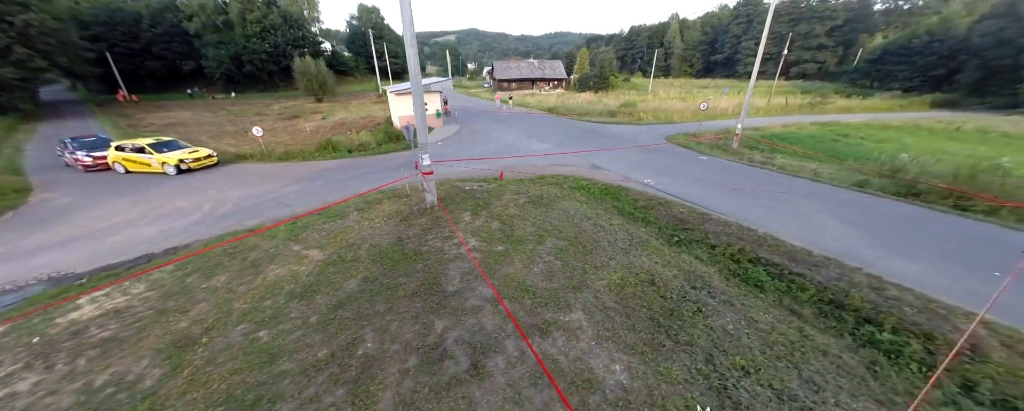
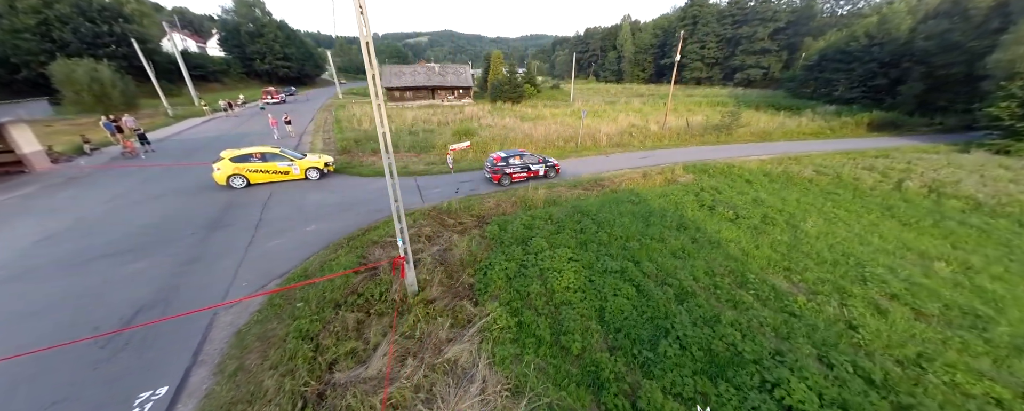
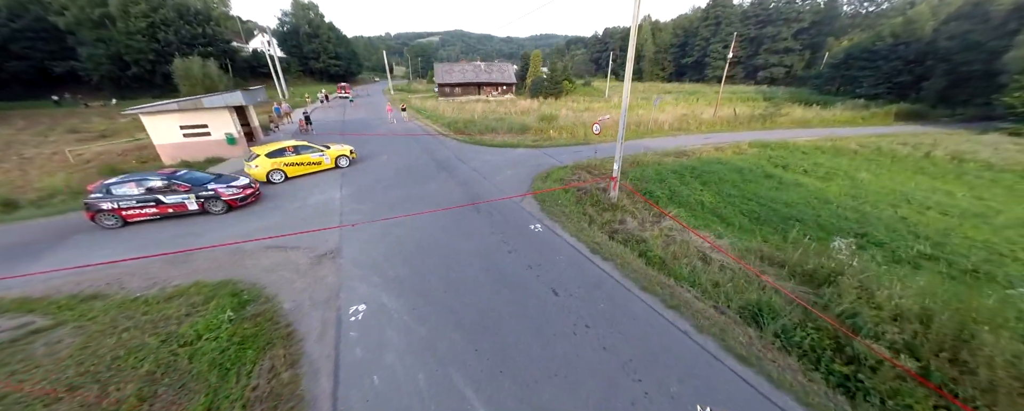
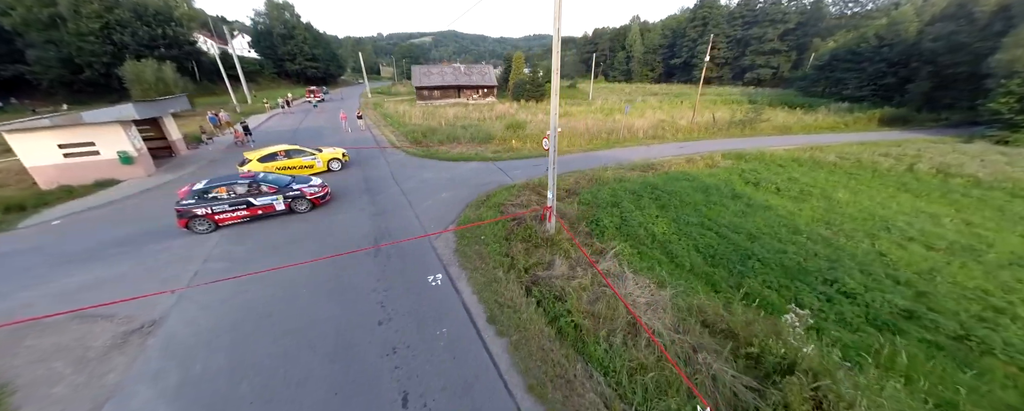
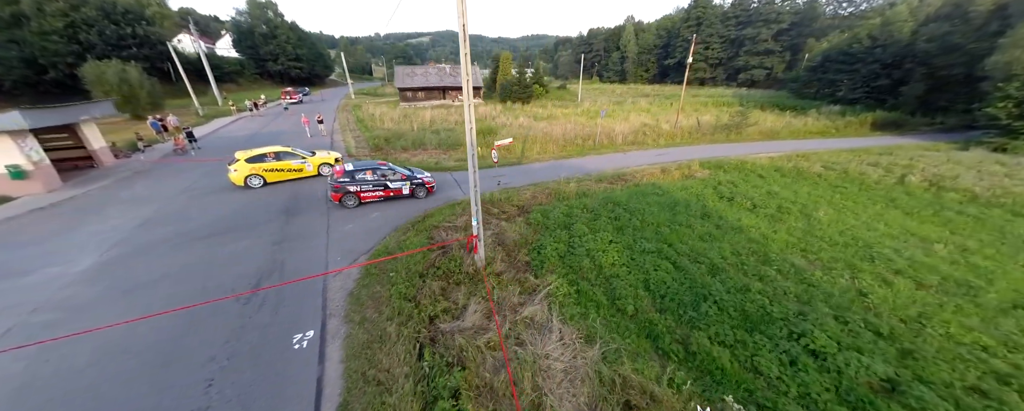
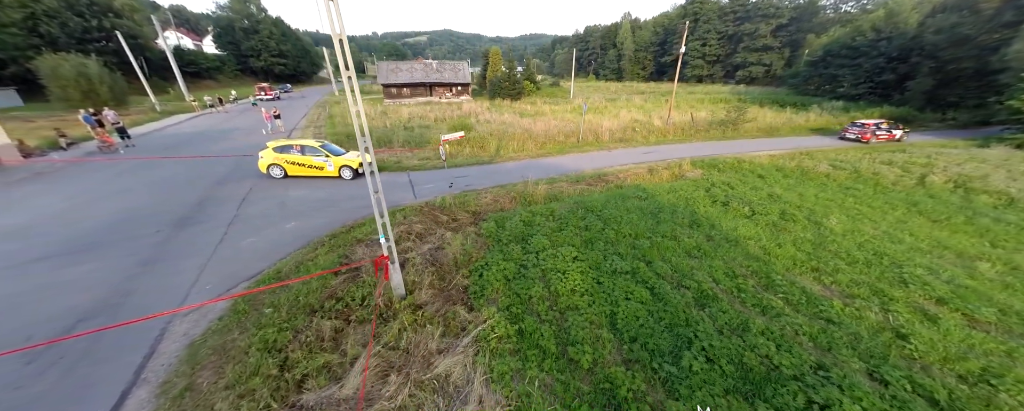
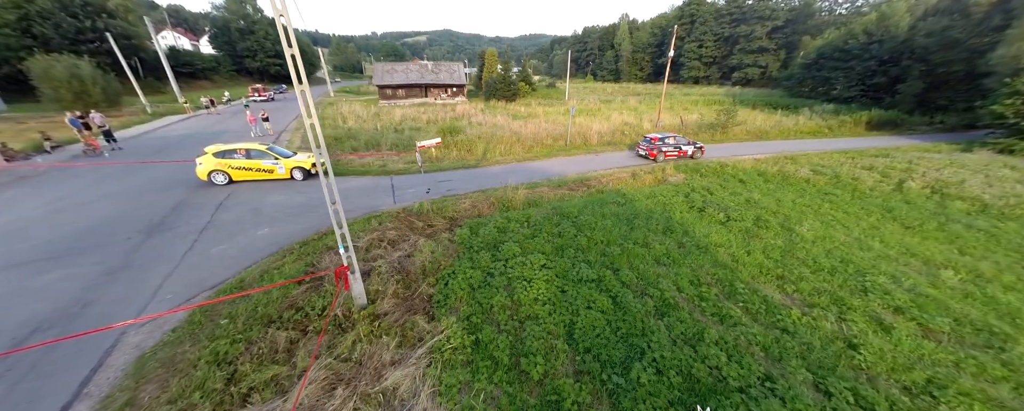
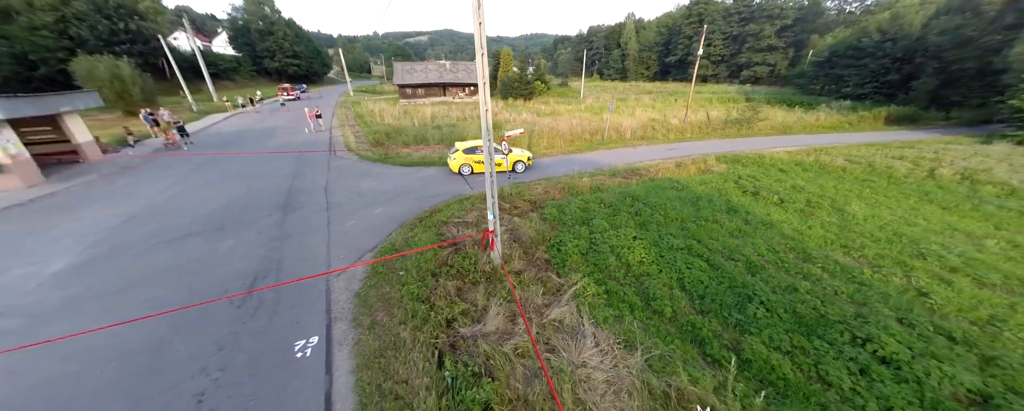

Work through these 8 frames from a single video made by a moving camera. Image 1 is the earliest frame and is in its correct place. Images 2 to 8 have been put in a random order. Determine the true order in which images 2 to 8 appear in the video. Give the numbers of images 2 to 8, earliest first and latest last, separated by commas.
3, 4, 5, 2, 7, 6, 8
